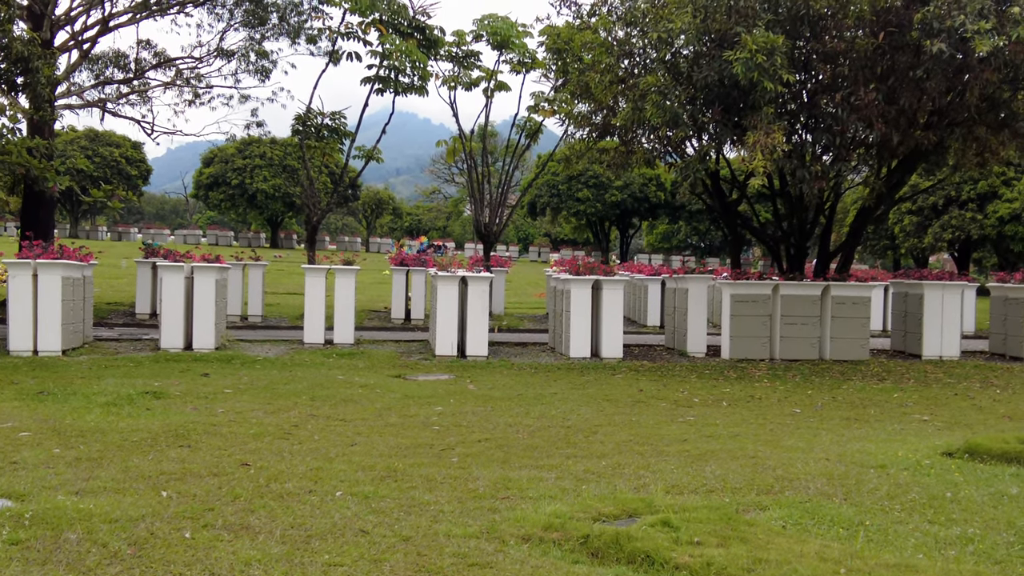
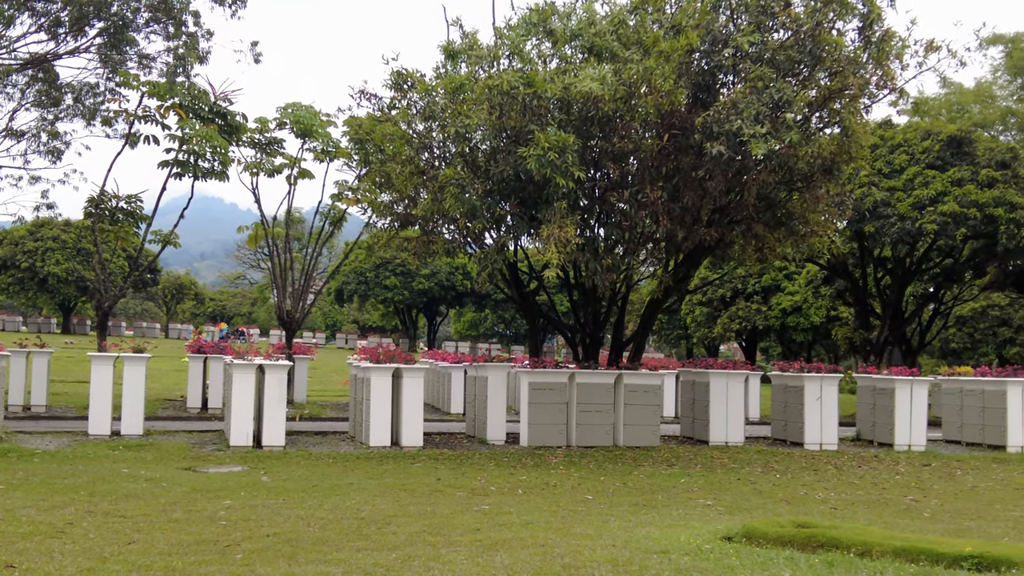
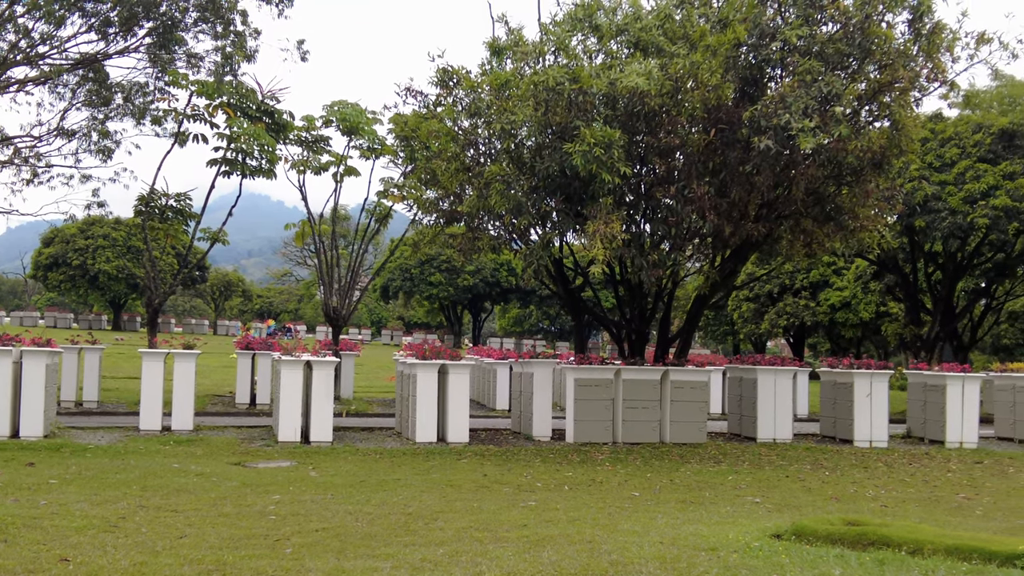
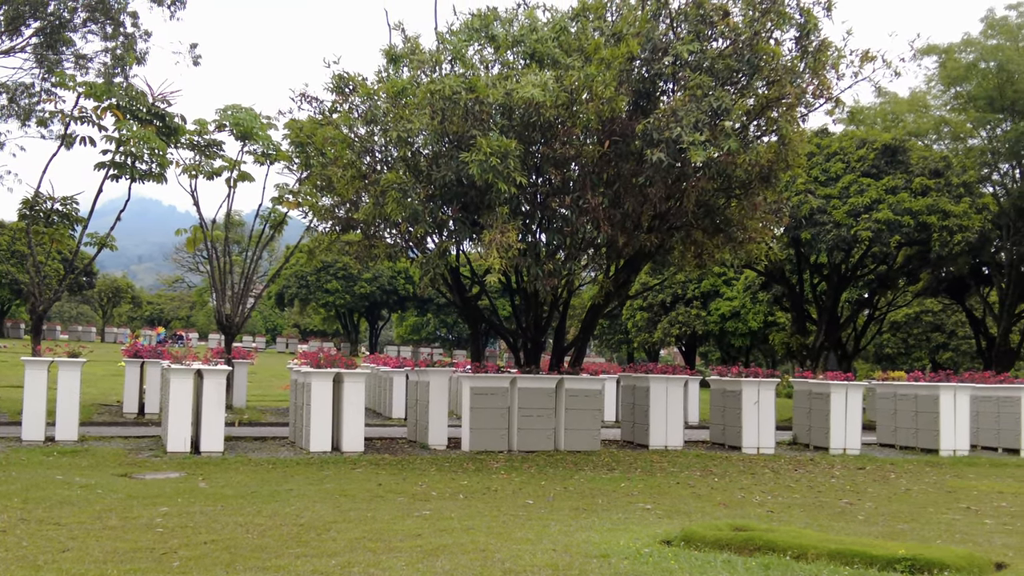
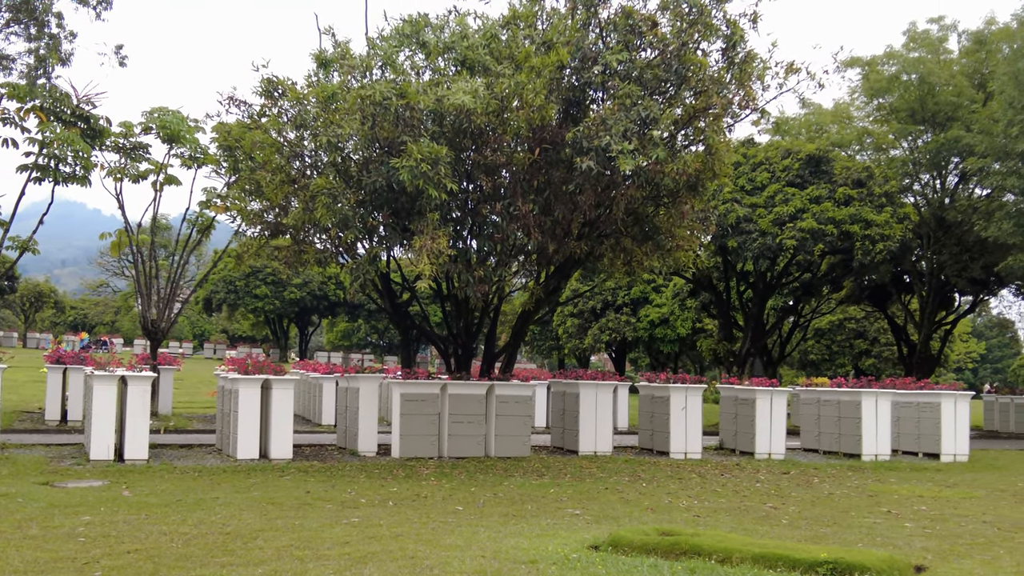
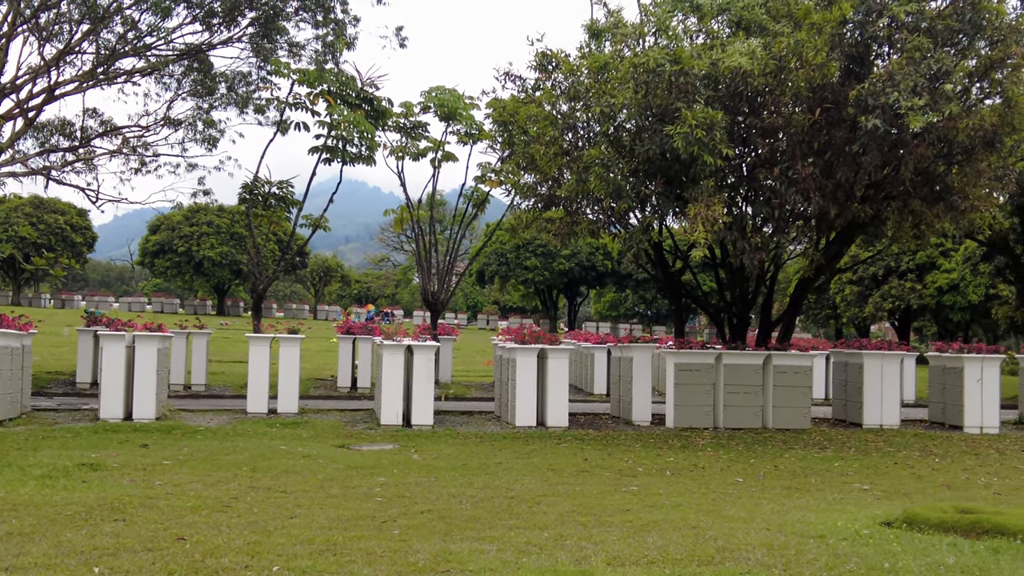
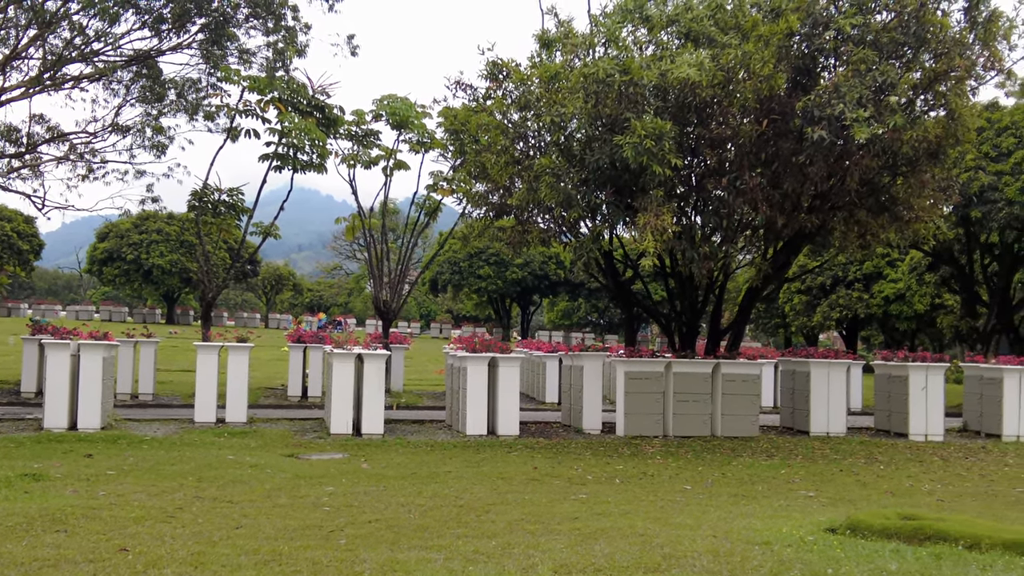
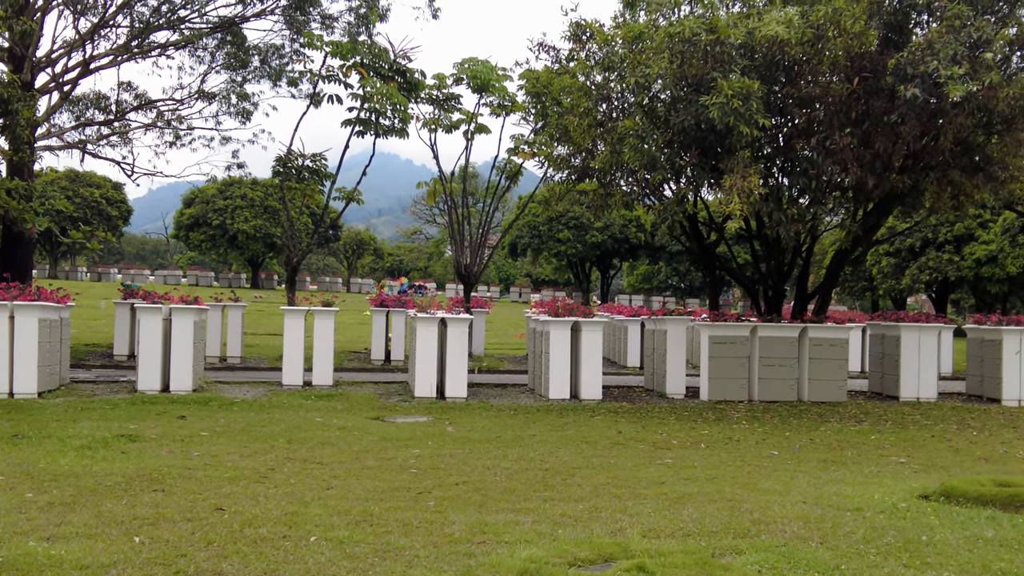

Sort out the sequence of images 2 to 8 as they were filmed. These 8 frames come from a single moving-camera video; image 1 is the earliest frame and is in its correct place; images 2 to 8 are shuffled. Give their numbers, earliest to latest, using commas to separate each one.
8, 6, 7, 3, 2, 4, 5
